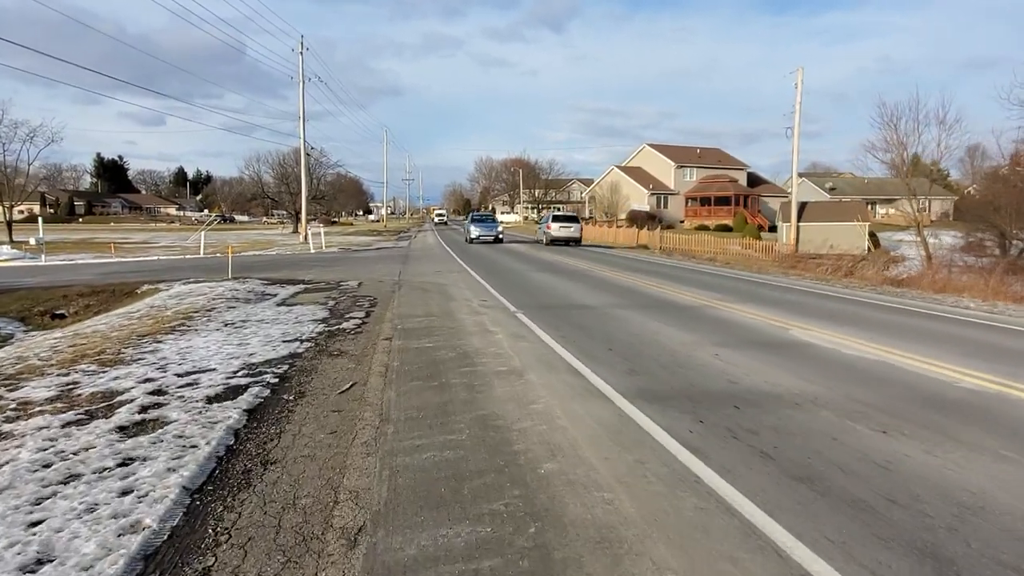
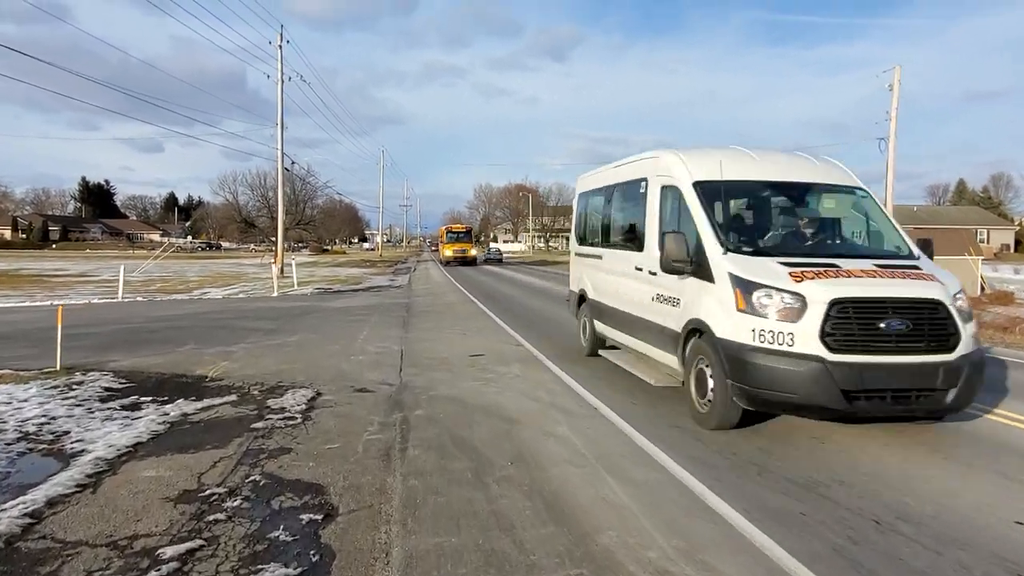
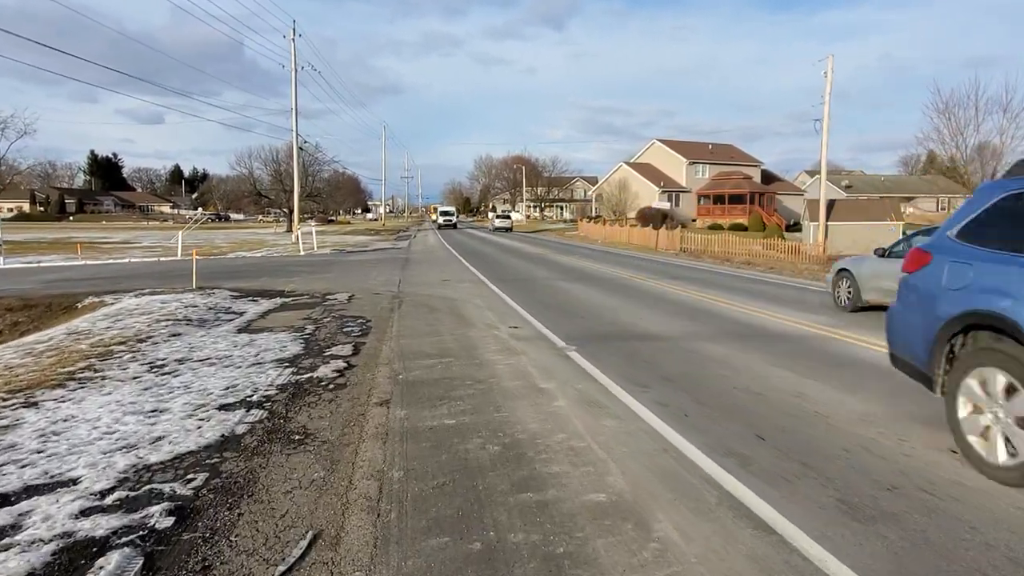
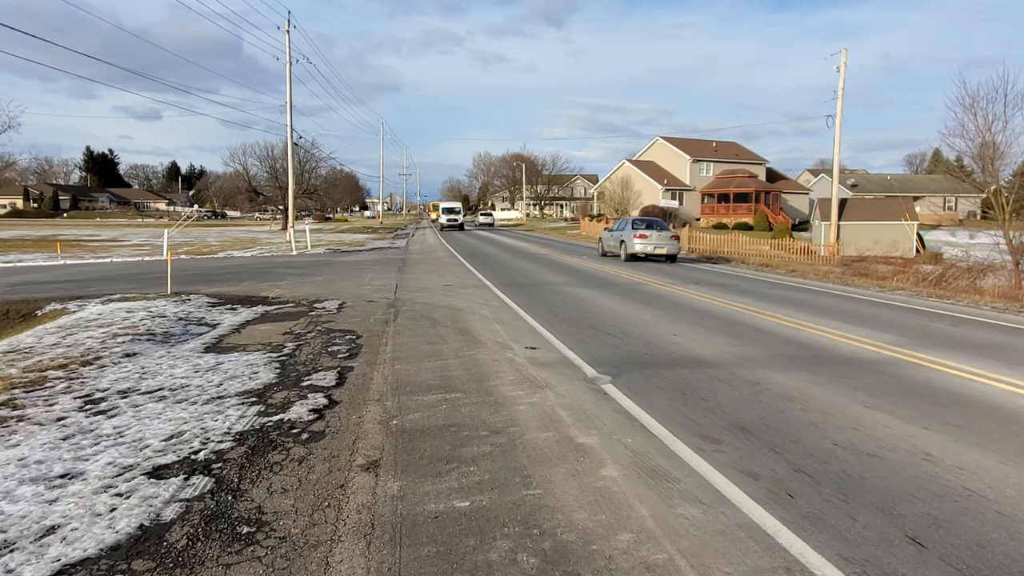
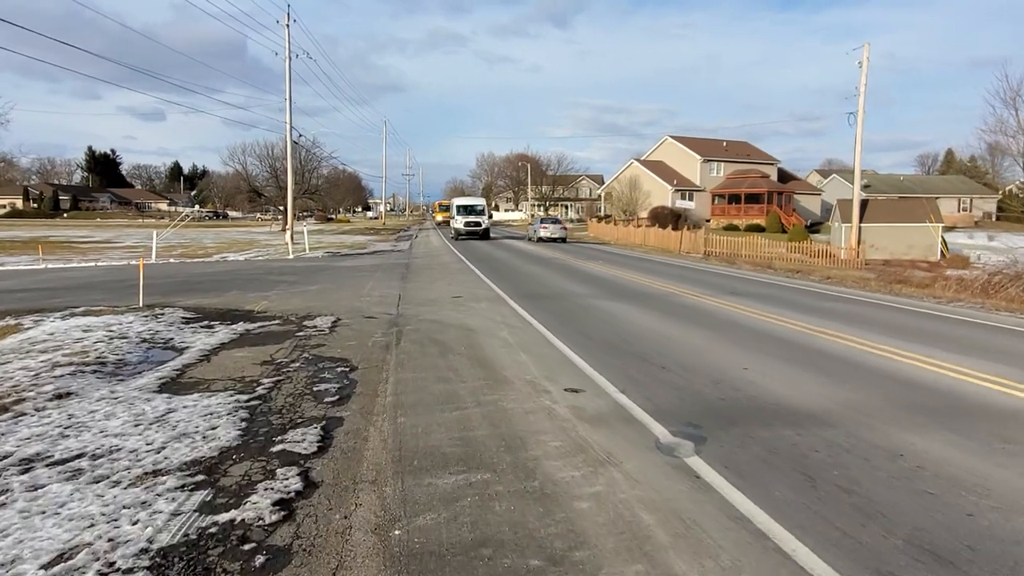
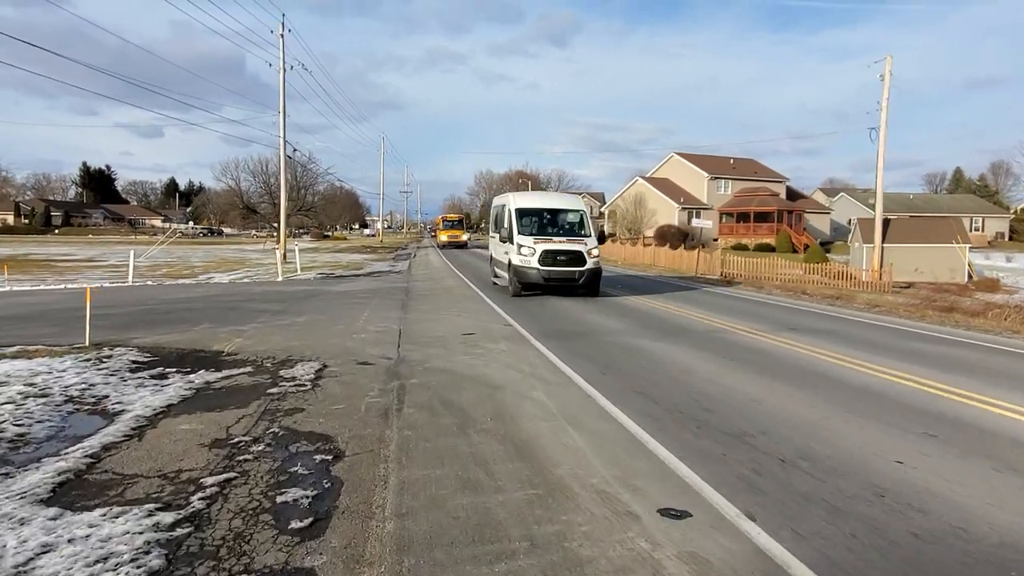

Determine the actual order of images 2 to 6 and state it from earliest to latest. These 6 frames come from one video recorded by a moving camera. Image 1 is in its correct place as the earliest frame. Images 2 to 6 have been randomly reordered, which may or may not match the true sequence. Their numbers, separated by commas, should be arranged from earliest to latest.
3, 4, 5, 6, 2
